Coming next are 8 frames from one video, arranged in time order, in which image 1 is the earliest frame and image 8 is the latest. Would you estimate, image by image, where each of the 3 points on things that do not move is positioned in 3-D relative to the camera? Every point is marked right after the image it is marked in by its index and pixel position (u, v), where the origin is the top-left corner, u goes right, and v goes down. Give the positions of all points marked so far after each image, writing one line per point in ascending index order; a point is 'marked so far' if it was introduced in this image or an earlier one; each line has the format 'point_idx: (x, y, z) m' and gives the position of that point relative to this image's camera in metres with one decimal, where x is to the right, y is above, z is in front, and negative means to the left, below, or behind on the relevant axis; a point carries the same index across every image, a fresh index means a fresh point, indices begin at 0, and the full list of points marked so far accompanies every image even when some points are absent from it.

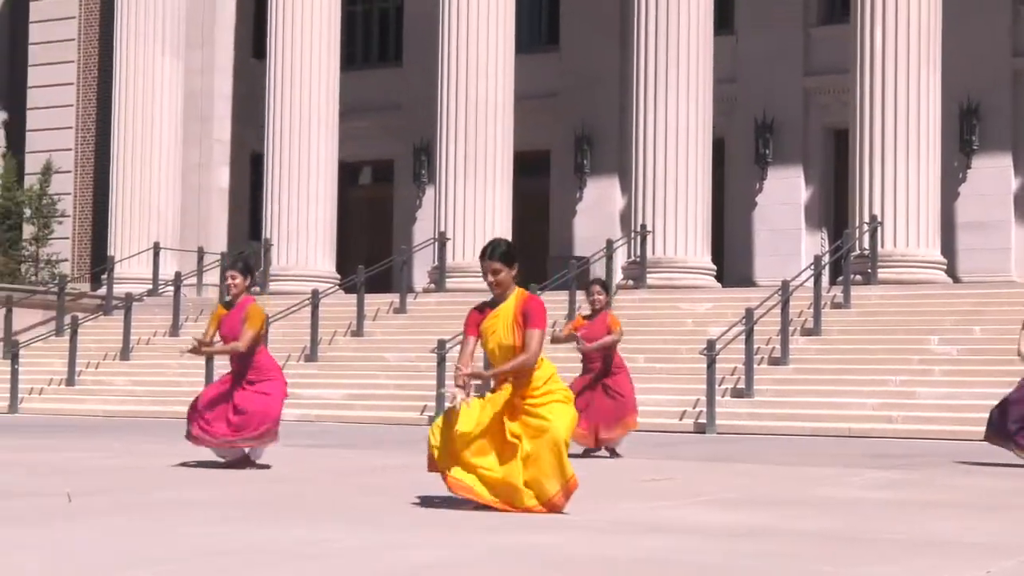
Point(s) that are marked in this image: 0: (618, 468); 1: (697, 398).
0: (+0.9, -1.5, +12.3) m
1: (+2.2, -1.3, +17.5) m
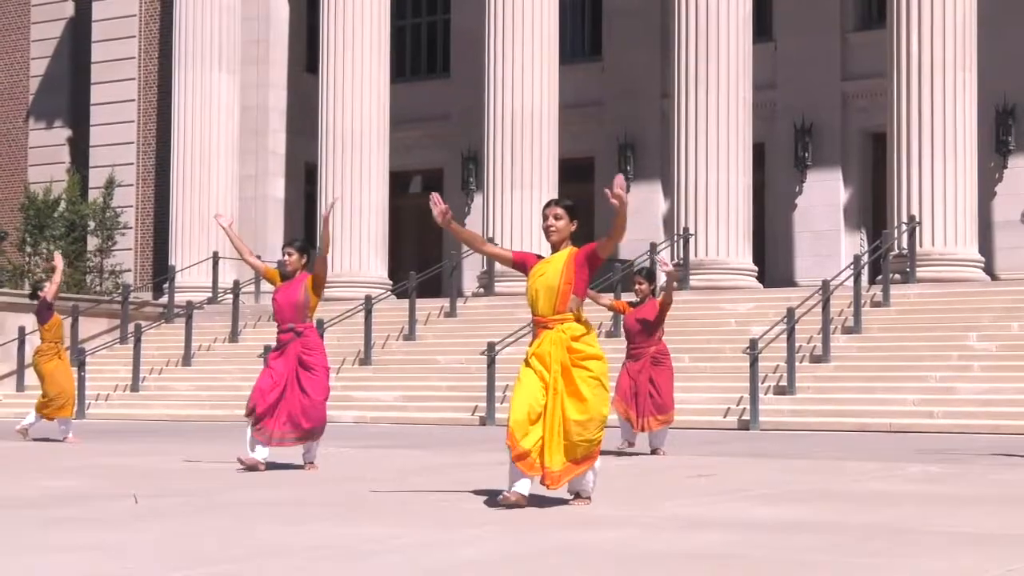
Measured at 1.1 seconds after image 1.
0: (+1.4, -1.6, +12.9) m
1: (+2.8, -1.3, +18.0) m
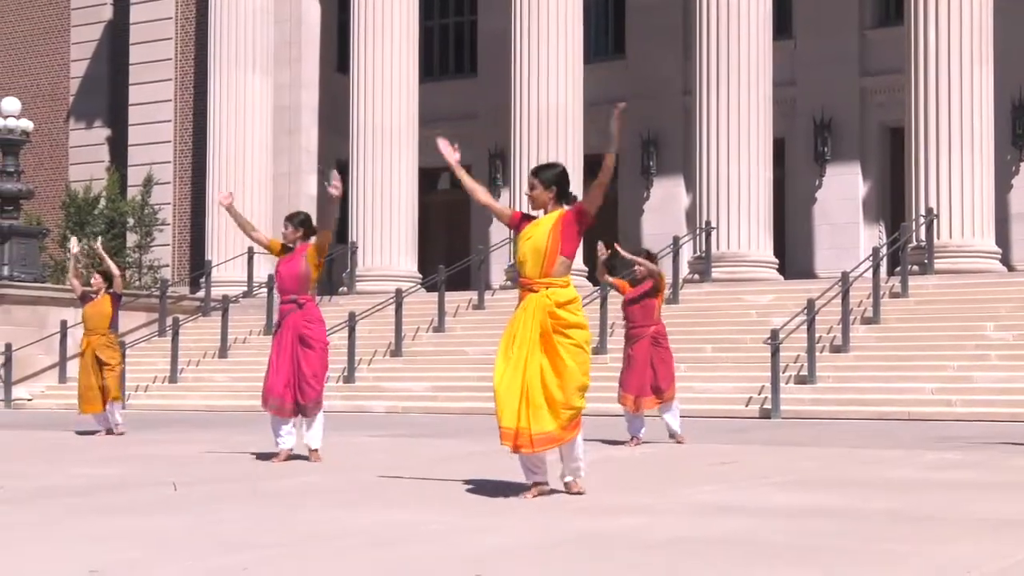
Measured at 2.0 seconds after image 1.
0: (+1.6, -1.5, +13.4) m
1: (+3.2, -1.2, +18.6) m
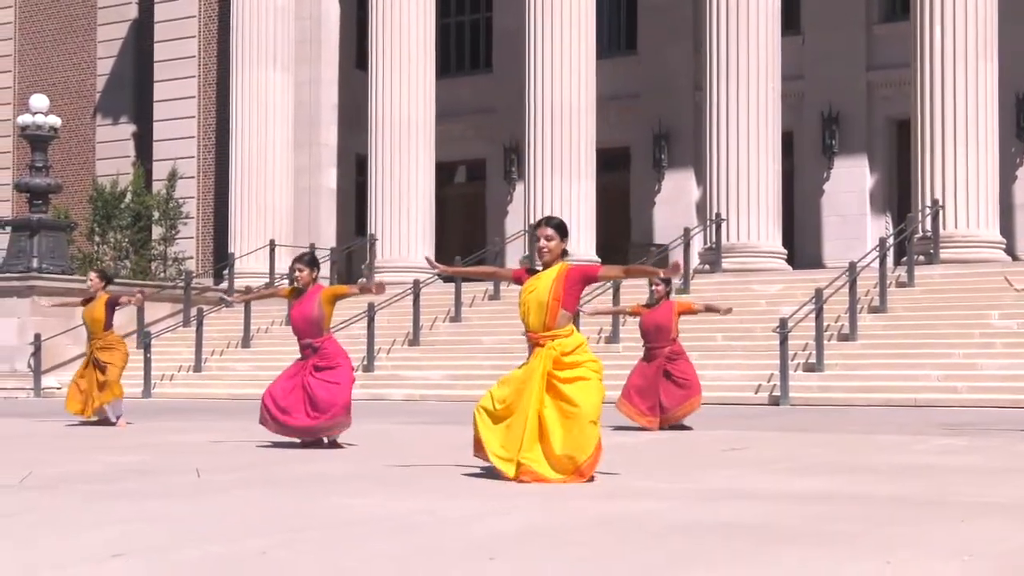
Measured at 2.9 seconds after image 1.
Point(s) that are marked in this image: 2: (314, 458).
0: (+1.8, -1.5, +14.0) m
1: (+3.4, -1.1, +19.1) m
2: (-1.7, -1.5, +12.7) m
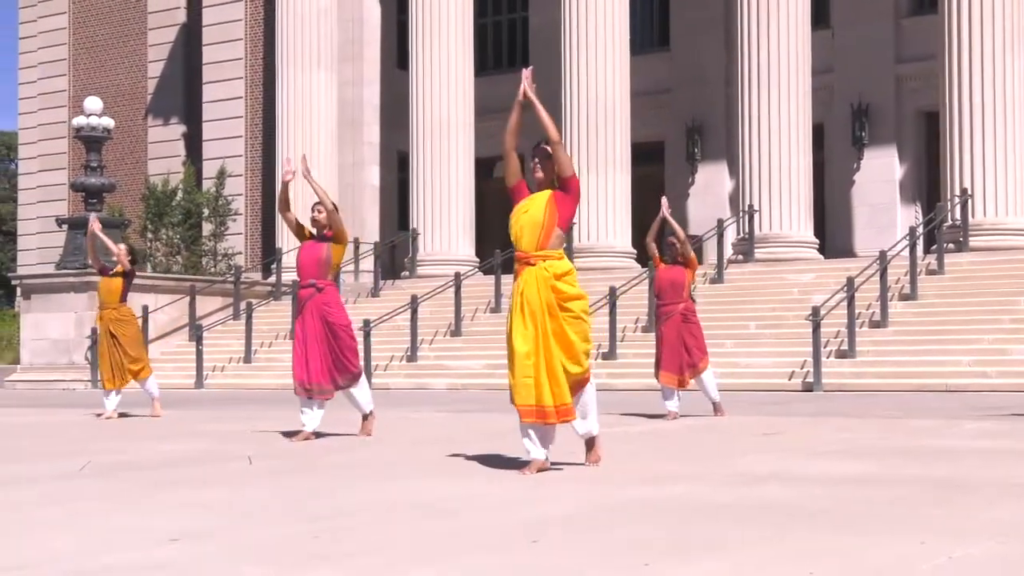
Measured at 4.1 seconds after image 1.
0: (+2.2, -1.4, +14.6) m
1: (+3.9, -1.0, +19.7) m
2: (-1.4, -1.4, +13.4) m
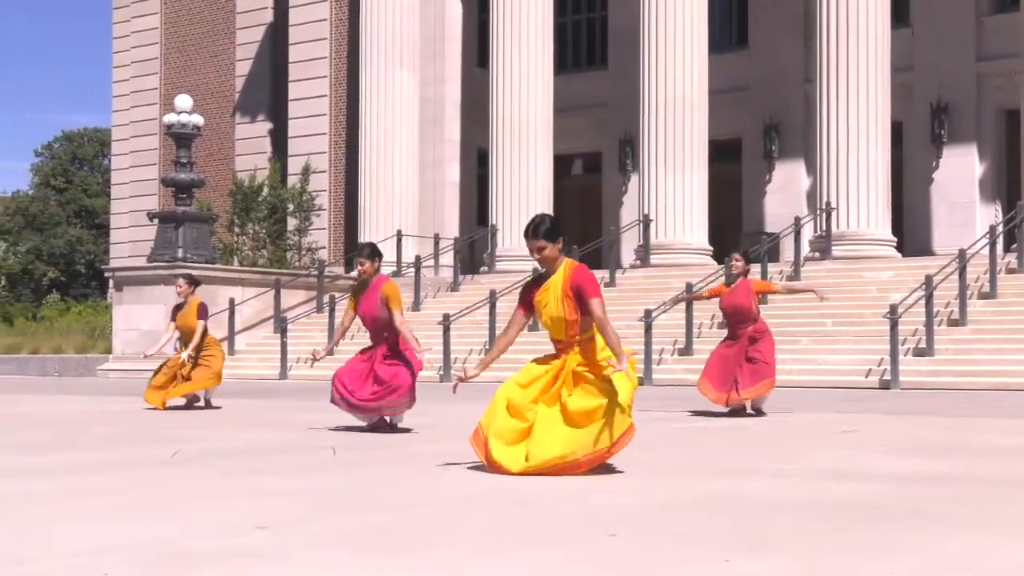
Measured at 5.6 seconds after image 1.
0: (+2.9, -1.3, +14.8) m
1: (+4.9, -0.9, +19.8) m
2: (-0.7, -1.4, +13.8) m
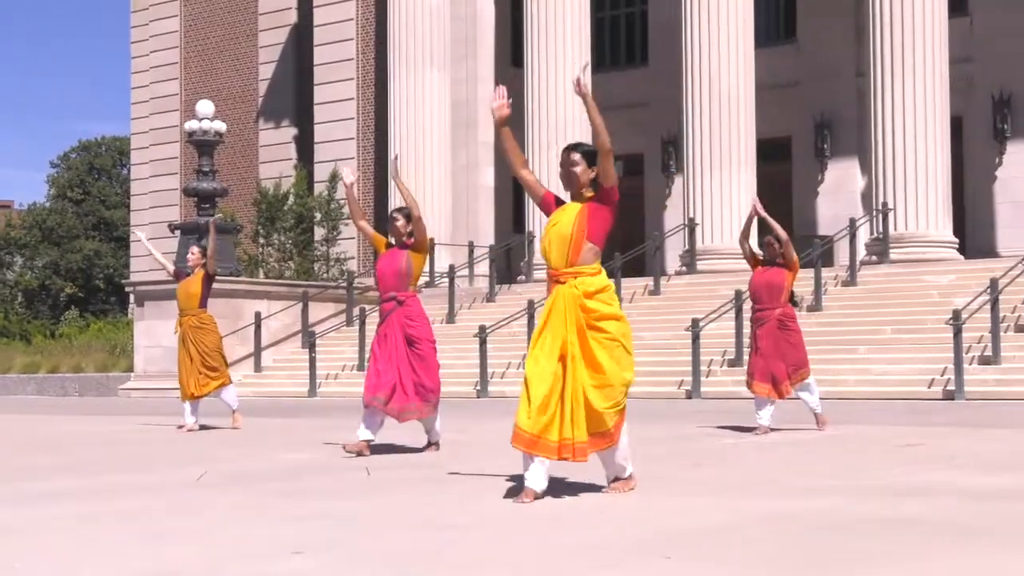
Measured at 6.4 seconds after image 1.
0: (+3.3, -1.4, +13.6) m
1: (+5.4, -1.0, +18.5) m
2: (-0.4, -1.4, +12.7) m
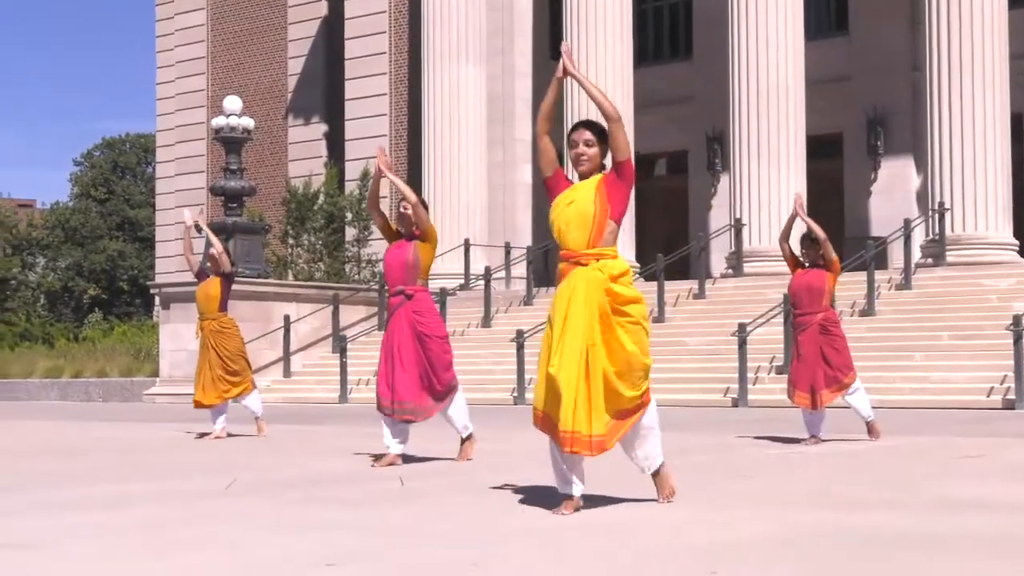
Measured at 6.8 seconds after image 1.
0: (+3.6, -1.4, +12.6) m
1: (+5.9, -1.0, +17.5) m
2: (0.0, -1.5, +11.8) m
